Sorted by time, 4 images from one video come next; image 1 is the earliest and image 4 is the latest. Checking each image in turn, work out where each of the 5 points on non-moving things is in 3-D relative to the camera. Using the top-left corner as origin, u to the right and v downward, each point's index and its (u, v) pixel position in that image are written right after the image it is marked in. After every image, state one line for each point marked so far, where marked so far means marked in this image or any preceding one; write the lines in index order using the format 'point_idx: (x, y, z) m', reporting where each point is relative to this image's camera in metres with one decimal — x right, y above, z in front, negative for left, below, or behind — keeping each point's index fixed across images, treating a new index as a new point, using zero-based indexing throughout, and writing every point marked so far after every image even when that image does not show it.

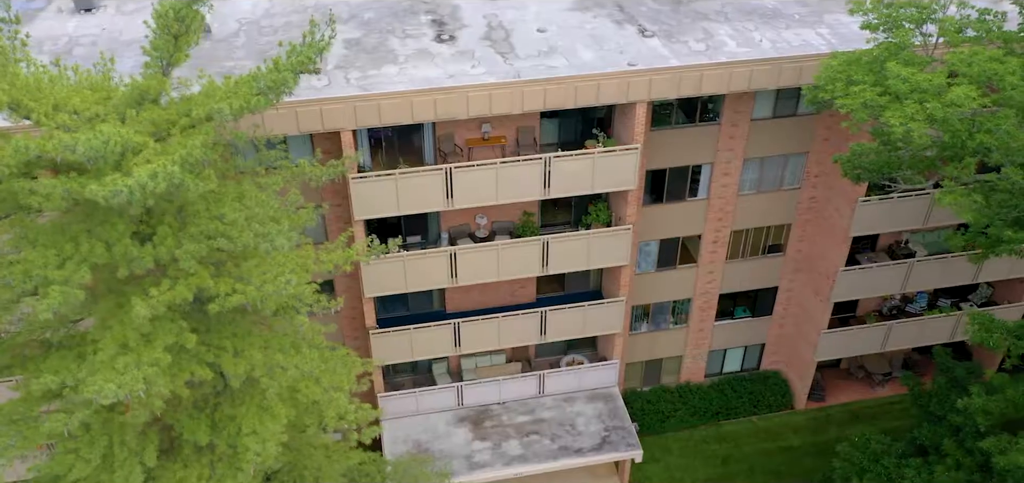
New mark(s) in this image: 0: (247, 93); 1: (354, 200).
0: (-4.3, +2.4, +12.2) m
1: (-4.0, +1.0, +19.1) m
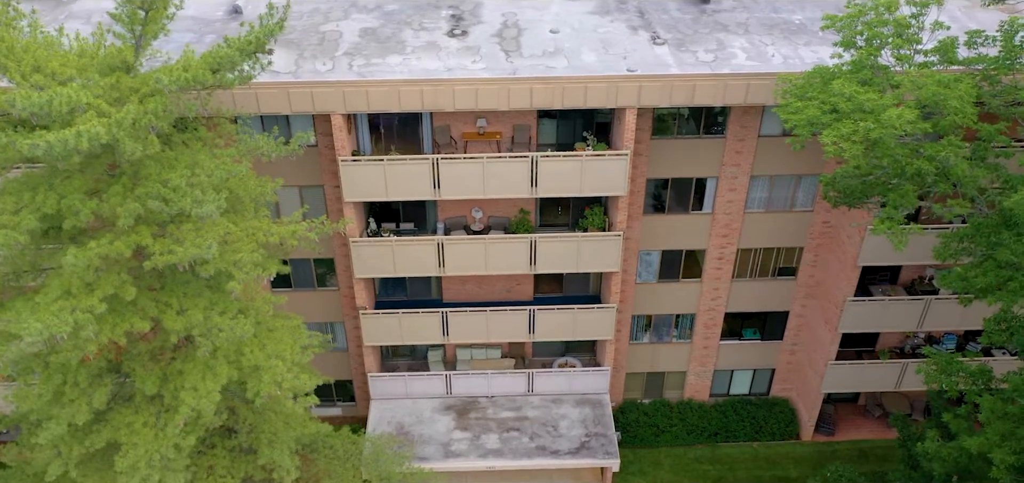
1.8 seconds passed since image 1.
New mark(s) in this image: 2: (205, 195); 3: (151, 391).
0: (-5.4, +3.0, +13.0) m
1: (-4.4, +1.5, +19.8) m
2: (-5.1, +0.8, +12.6) m
3: (-6.9, -2.9, +14.5) m
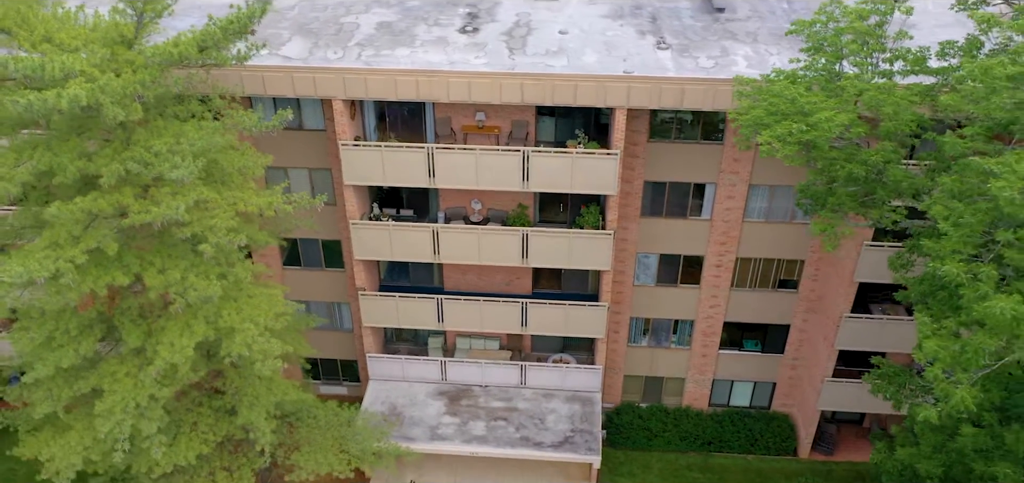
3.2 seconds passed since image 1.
0: (-6.0, +3.7, +14.1) m
1: (-4.6, +2.1, +20.8) m
2: (-5.9, +1.5, +13.7) m
3: (-7.8, -2.1, +15.7) m
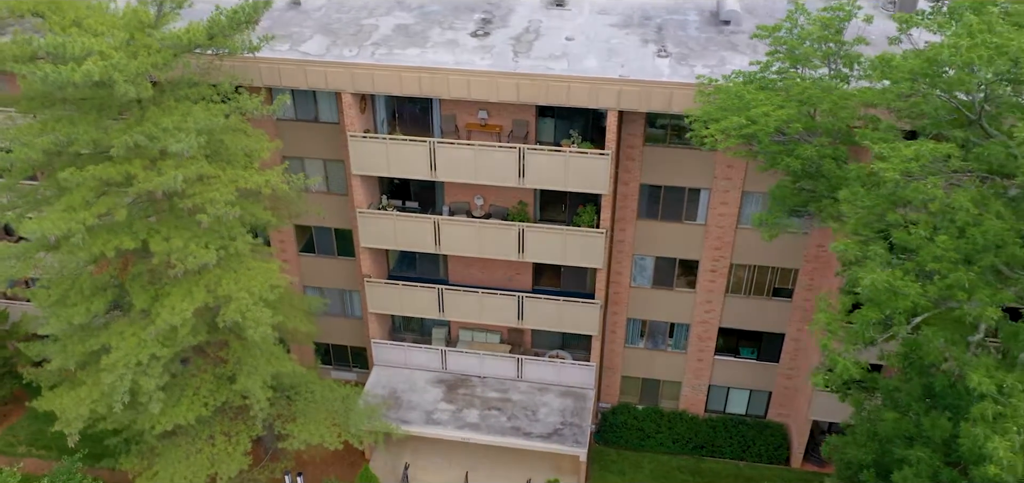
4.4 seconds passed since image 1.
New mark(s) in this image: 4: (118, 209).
0: (-6.4, +4.3, +15.5) m
1: (-4.7, +2.5, +22.1) m
2: (-6.5, +2.1, +15.0) m
3: (-8.4, -1.4, +17.1) m
4: (-8.1, +0.7, +15.6) m
